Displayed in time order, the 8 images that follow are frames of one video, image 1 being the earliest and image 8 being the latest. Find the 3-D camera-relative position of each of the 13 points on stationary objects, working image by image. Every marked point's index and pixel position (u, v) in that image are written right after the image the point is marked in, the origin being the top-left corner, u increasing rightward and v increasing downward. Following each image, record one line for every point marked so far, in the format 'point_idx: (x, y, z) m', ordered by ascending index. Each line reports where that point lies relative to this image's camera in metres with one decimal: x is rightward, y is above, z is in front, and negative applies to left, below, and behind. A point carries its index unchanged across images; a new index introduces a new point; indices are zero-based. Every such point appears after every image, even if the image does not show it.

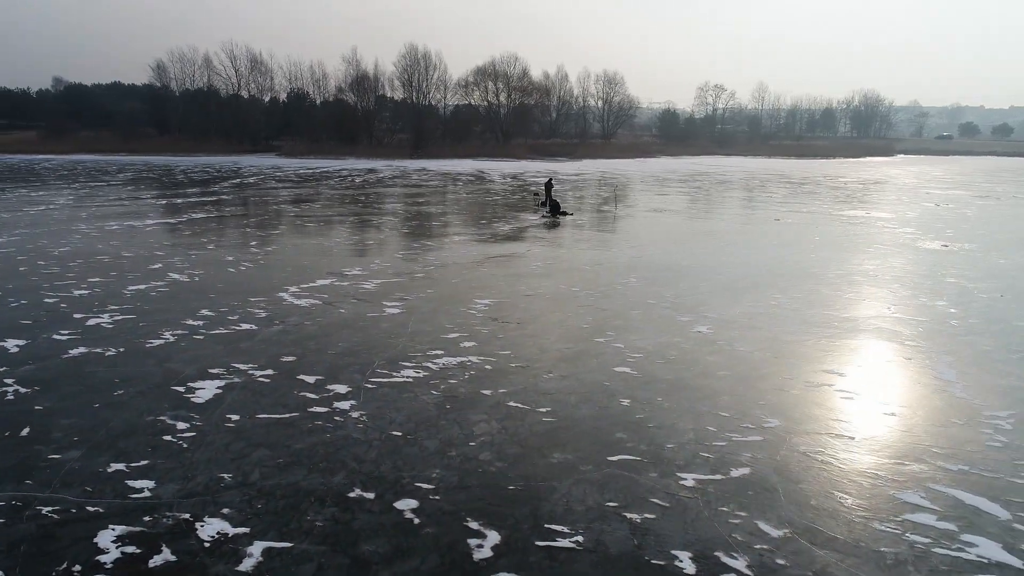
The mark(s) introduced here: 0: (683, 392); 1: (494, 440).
0: (+1.7, -1.1, +7.1) m
1: (-0.2, -1.3, +5.9) m
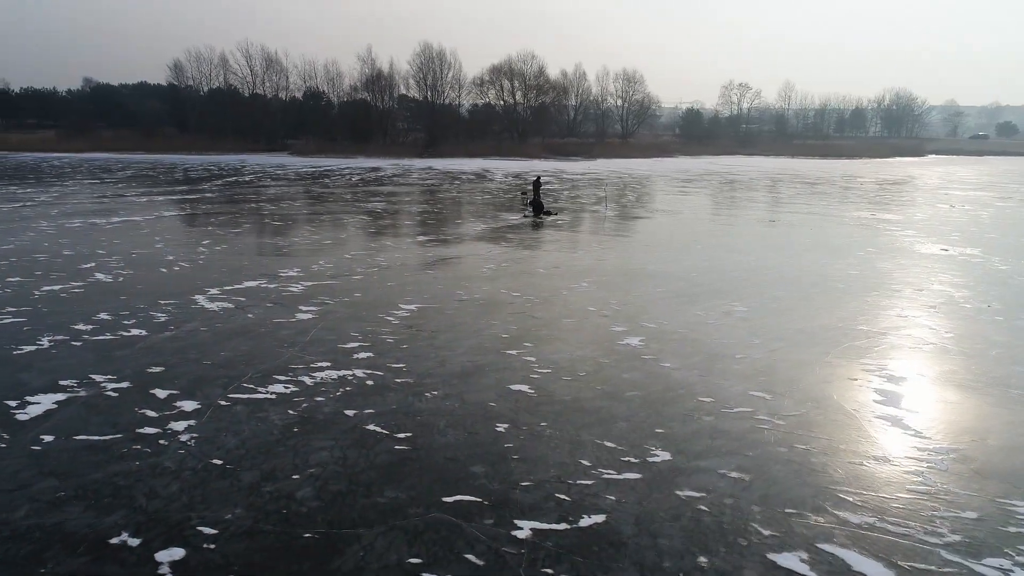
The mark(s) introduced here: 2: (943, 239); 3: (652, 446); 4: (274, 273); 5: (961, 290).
0: (+0.5, -1.2, +6.2) m
1: (-1.4, -1.4, +5.1) m
2: (+10.7, +1.2, +17.2) m
3: (+1.1, -1.3, +5.6) m
4: (-4.1, +0.2, +11.8) m
5: (+7.5, 0.0, +11.6) m
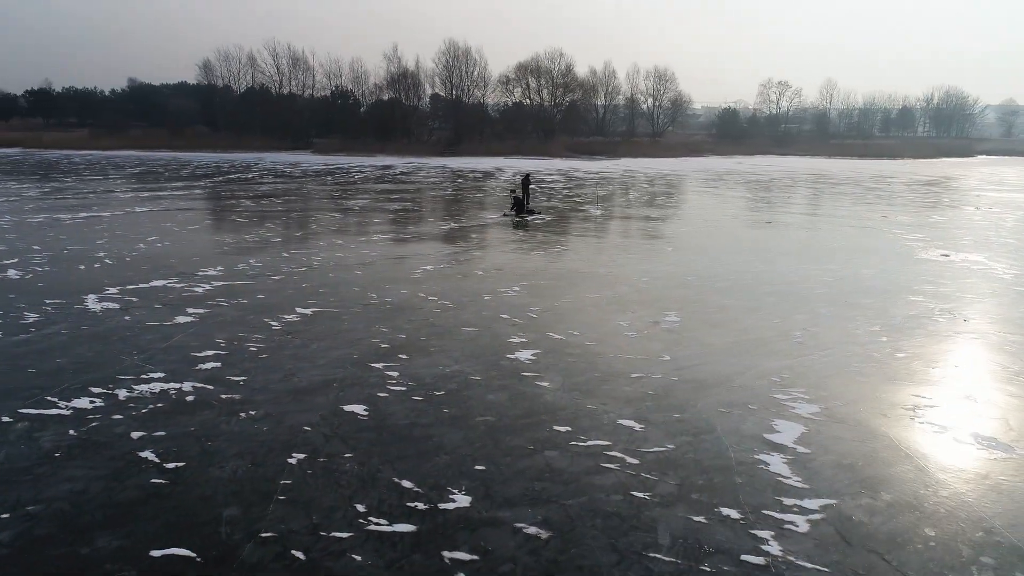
0: (-0.9, -1.2, +5.3) m
1: (-2.9, -1.4, +4.3) m
2: (+9.9, +1.0, +15.7) m
3: (-0.4, -1.4, +4.7) m
4: (-5.2, +0.3, +11.2) m
5: (+6.4, -0.2, +10.3) m
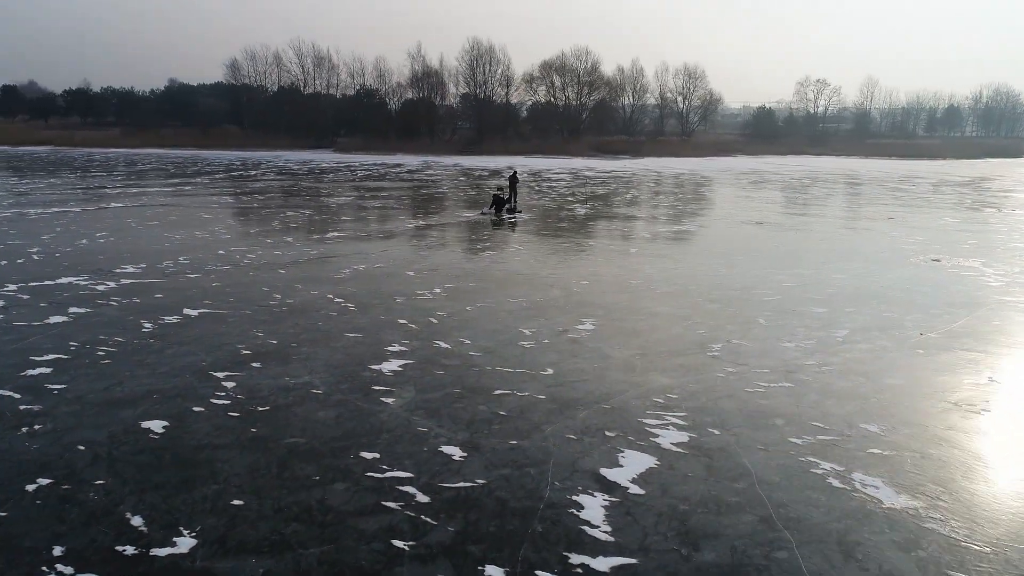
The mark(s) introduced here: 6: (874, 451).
0: (-2.3, -1.2, +4.6) m
1: (-4.4, -1.4, +3.7) m
2: (+9.1, +0.8, +14.4) m
3: (-1.8, -1.4, +4.0) m
4: (-6.3, +0.3, +10.7) m
5: (+5.2, -0.3, +9.2) m
6: (+2.7, -1.2, +5.1) m
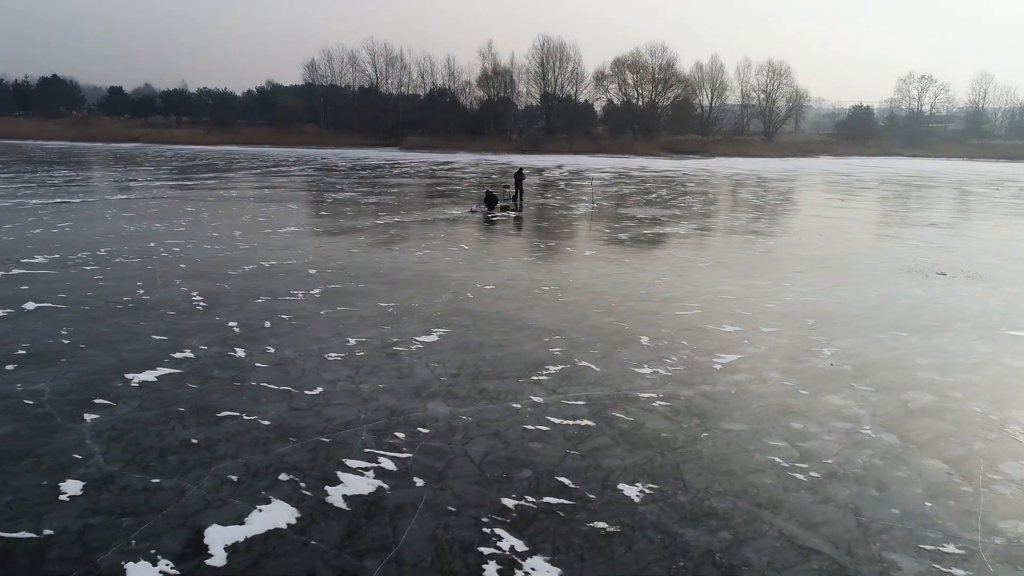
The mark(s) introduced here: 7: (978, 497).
0: (-4.5, -1.2, +4.0) m
1: (-6.7, -1.3, +3.4) m
2: (+8.1, +0.5, +12.2) m
3: (-4.1, -1.3, +3.3) m
4: (-7.6, +0.4, +10.5) m
5: (+3.6, -0.5, +7.5) m
6: (+0.5, -1.3, +3.8) m
7: (+2.8, -1.3, +4.1) m
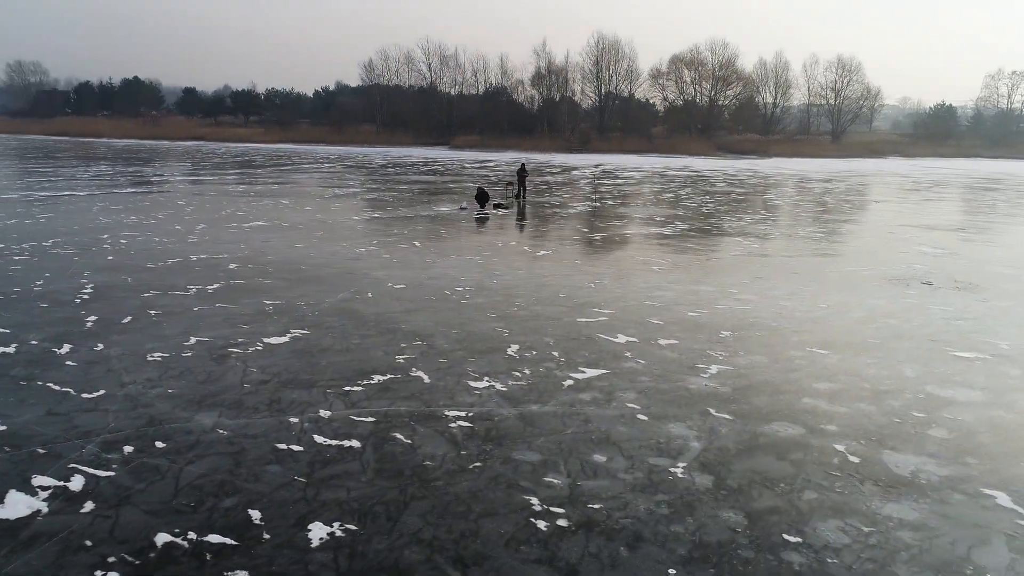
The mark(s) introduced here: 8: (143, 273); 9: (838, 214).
0: (-6.2, -1.1, +3.8) m
1: (-8.4, -1.1, +3.5) m
2: (+7.3, +0.3, +10.7) m
3: (-5.8, -1.2, +3.1) m
4: (-8.5, +0.6, +10.7) m
5: (+2.3, -0.6, +6.6) m
6: (-1.2, -1.3, +3.1) m
7: (+1.1, -1.3, +3.2) m
8: (-4.9, +0.2, +9.2) m
9: (+9.4, +2.0, +19.8) m
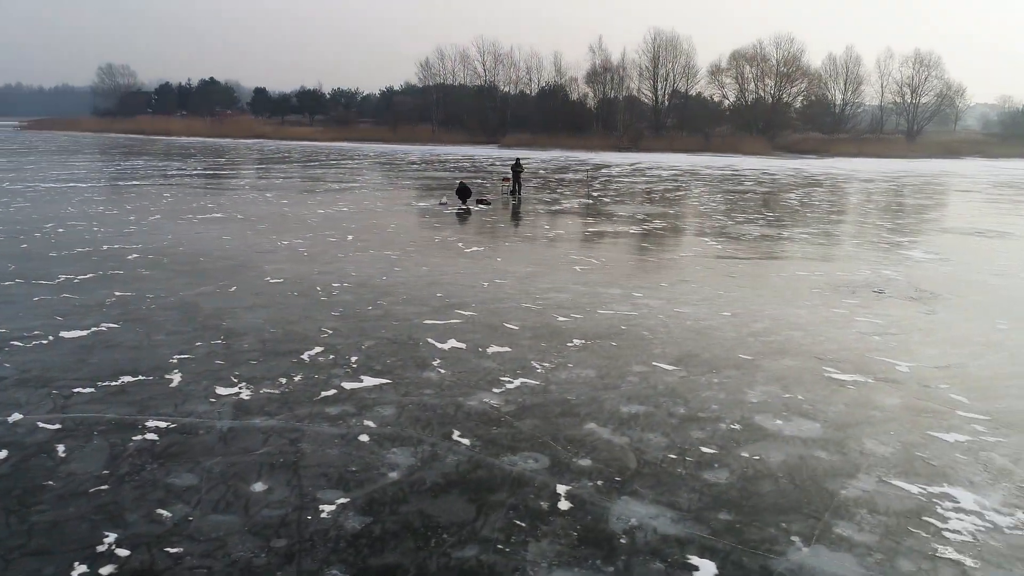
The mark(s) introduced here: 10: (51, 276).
0: (-8.1, -0.9, +3.8) m
1: (-10.3, -0.8, +3.7) m
2: (+6.0, +0.1, +9.3) m
3: (-7.8, -1.0, +3.0) m
4: (-9.6, +0.9, +10.8) m
5: (+0.7, -0.6, +5.7) m
6: (-3.2, -1.2, +2.6) m
7: (-0.9, -1.3, +2.5) m
8: (-6.2, +0.4, +9.1) m
9: (+9.2, +1.8, +18.1) m
10: (-5.4, +0.1, +8.1) m
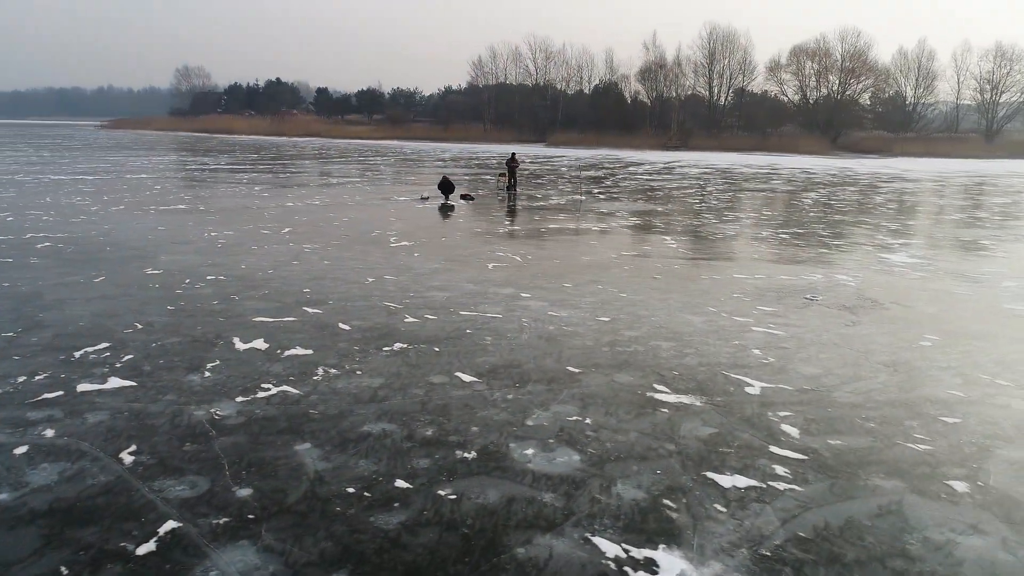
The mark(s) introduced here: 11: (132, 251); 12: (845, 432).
0: (-9.7, -0.6, +3.9) m
1: (-11.9, -0.6, +4.0) m
2: (+4.9, 0.0, +8.0) m
3: (-9.5, -0.8, +3.1) m
4: (-10.6, +1.1, +11.1) m
5: (-0.9, -0.6, +4.9) m
6: (-5.0, -1.1, +2.3) m
7: (-2.7, -1.2, +1.9) m
8: (-7.4, +0.5, +9.0) m
9: (+8.9, +1.6, +16.5) m
10: (-6.6, +0.3, +8.0) m
11: (-5.0, +0.5, +9.2) m
12: (+1.9, -0.8, +4.0) m
